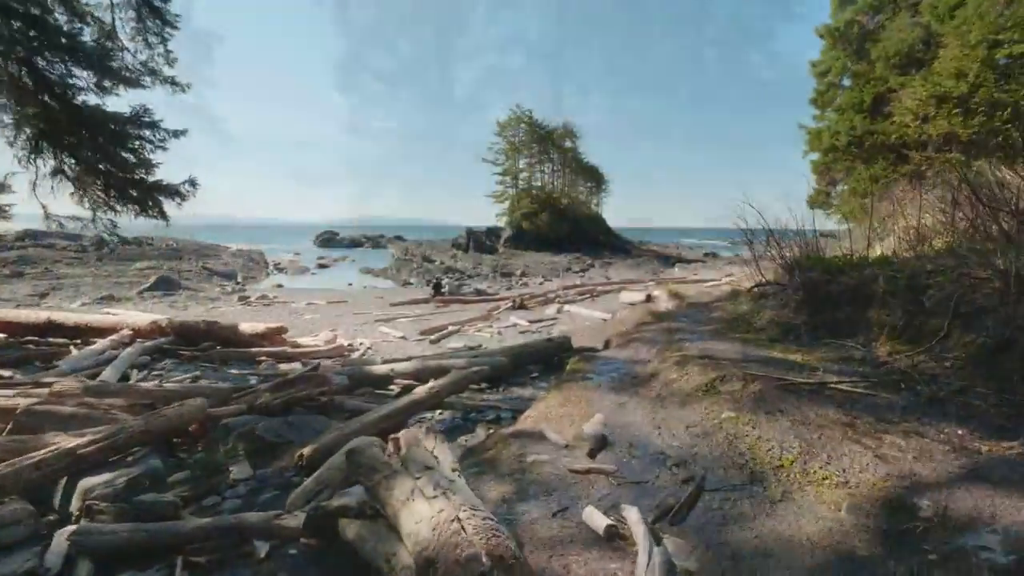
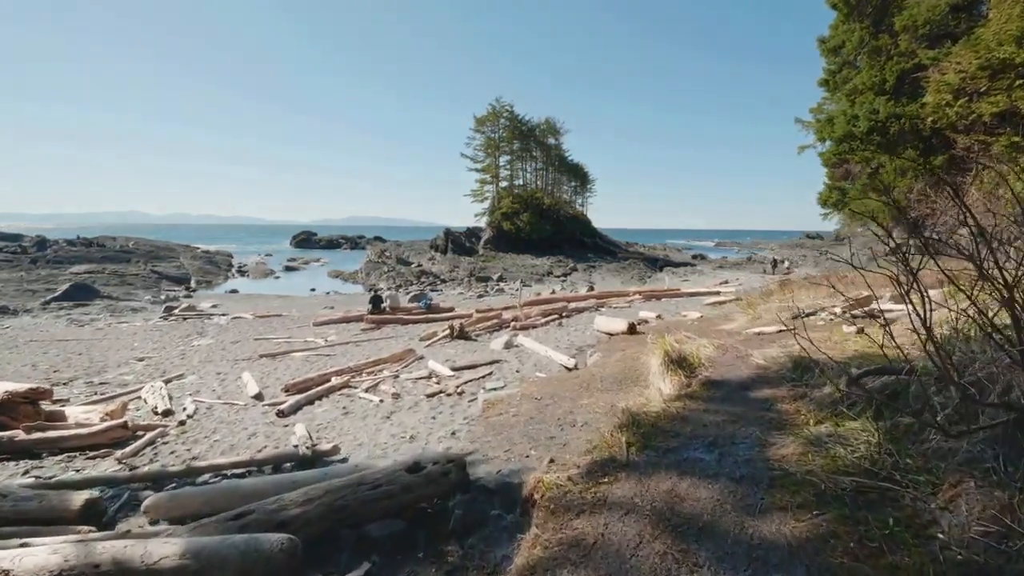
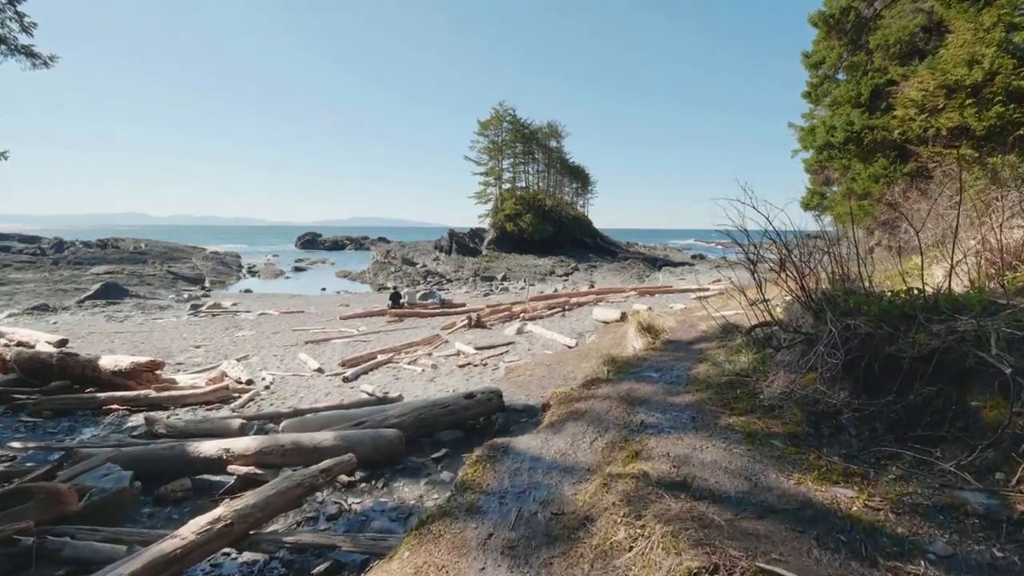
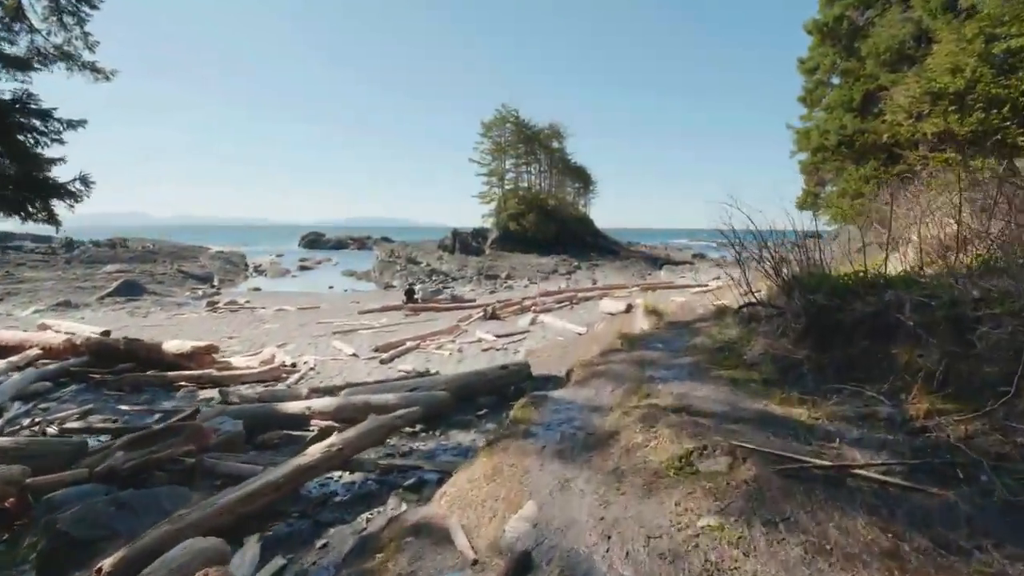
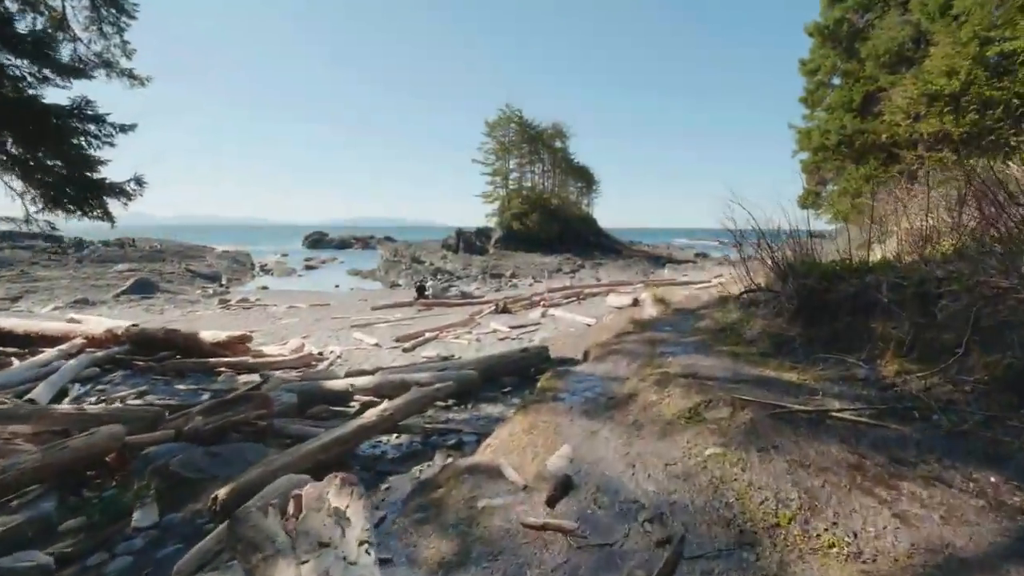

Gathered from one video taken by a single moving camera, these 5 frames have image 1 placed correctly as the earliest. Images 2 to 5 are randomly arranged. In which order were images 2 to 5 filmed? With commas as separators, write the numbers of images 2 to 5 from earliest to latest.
5, 4, 3, 2
